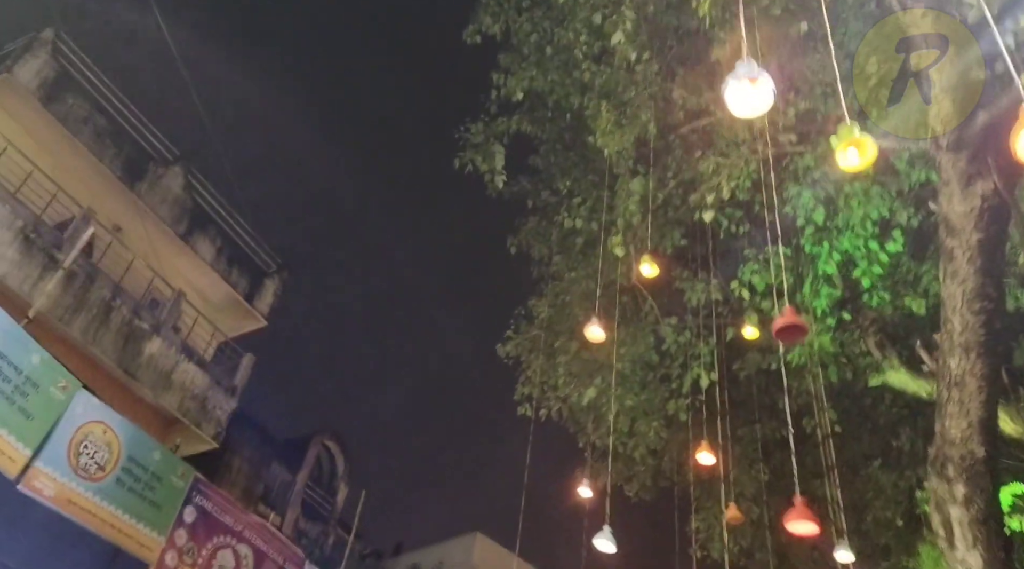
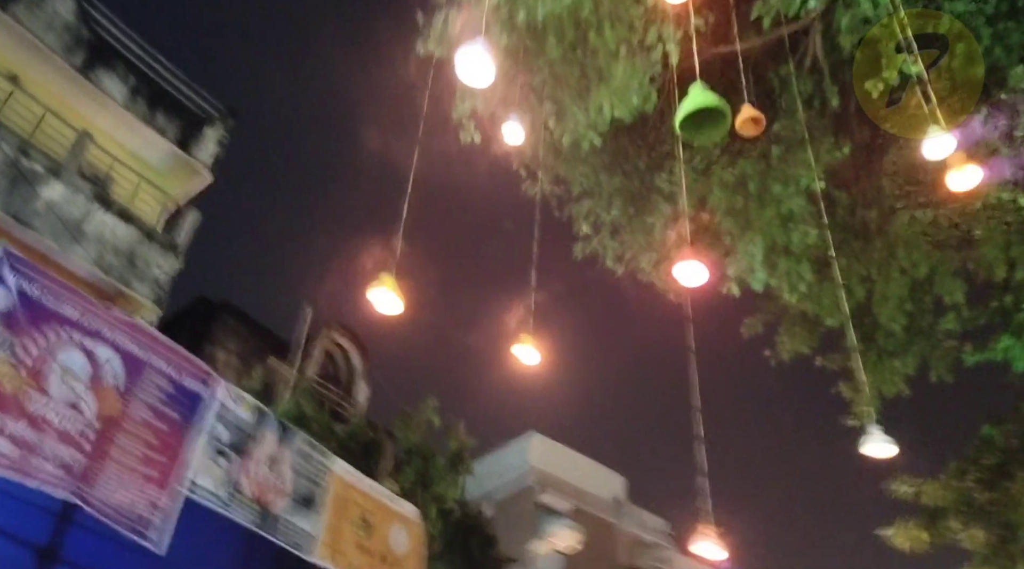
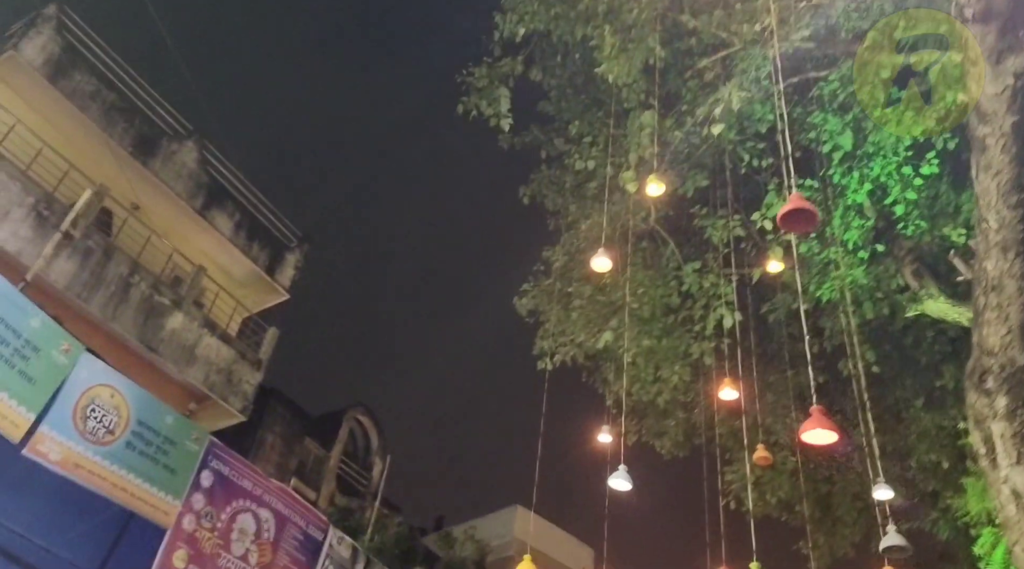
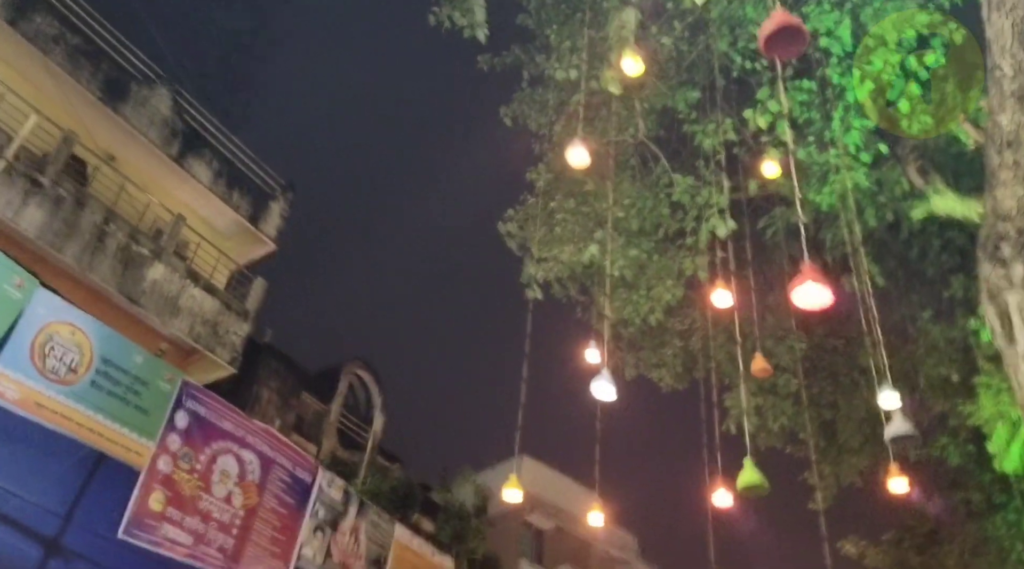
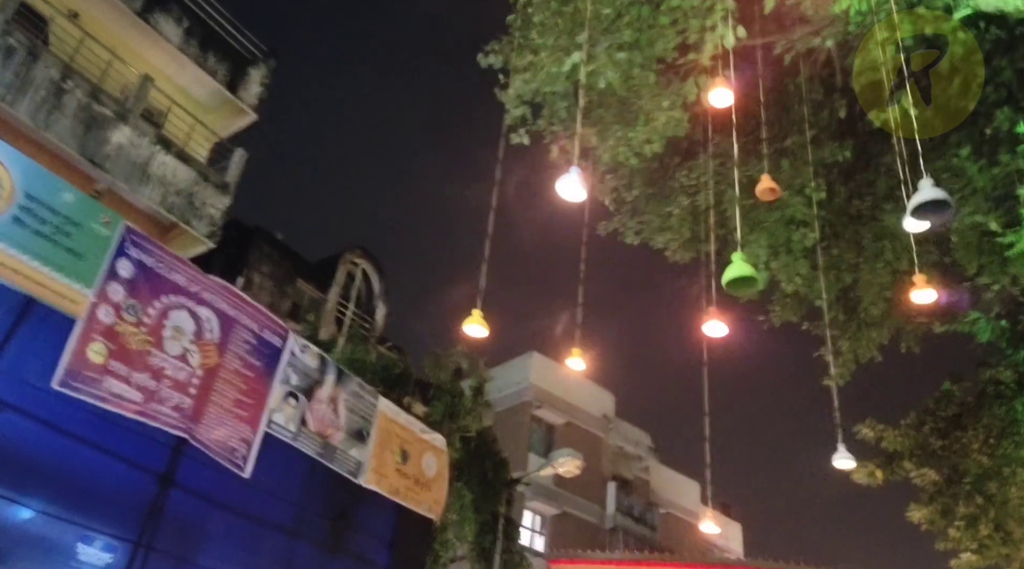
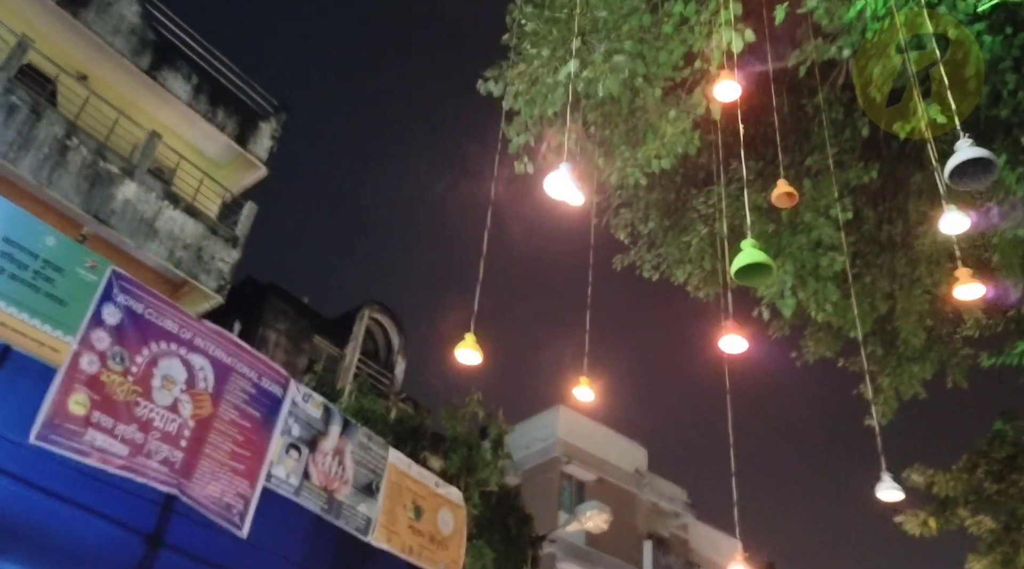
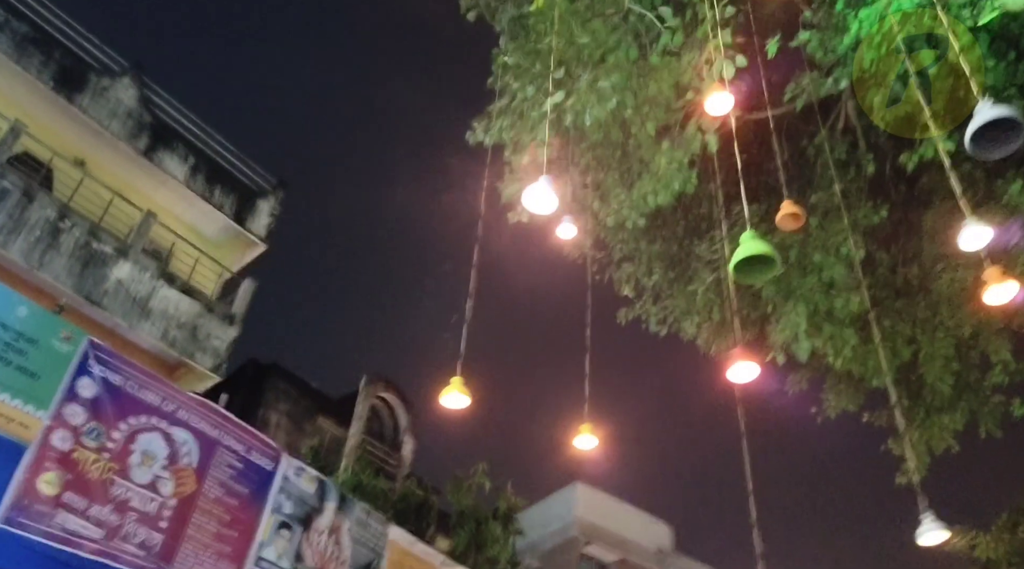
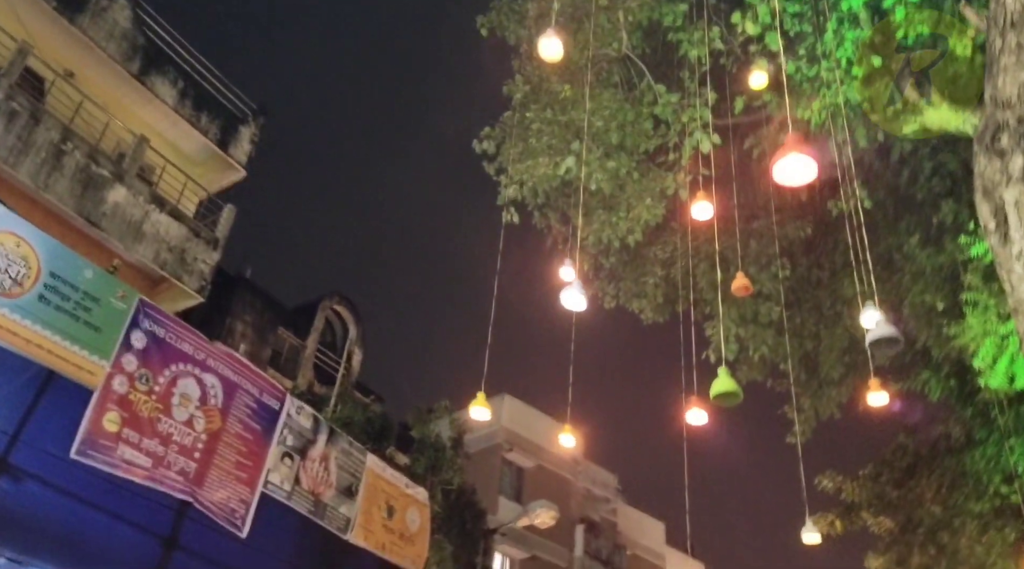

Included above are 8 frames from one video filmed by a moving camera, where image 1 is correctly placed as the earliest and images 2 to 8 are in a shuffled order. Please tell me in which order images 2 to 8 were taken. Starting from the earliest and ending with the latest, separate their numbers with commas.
3, 4, 8, 5, 6, 7, 2
